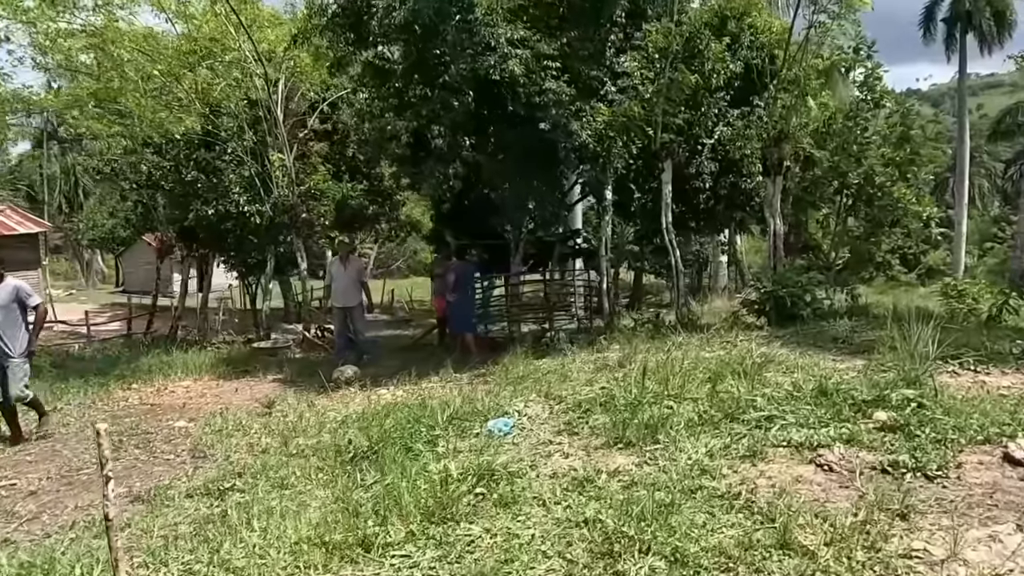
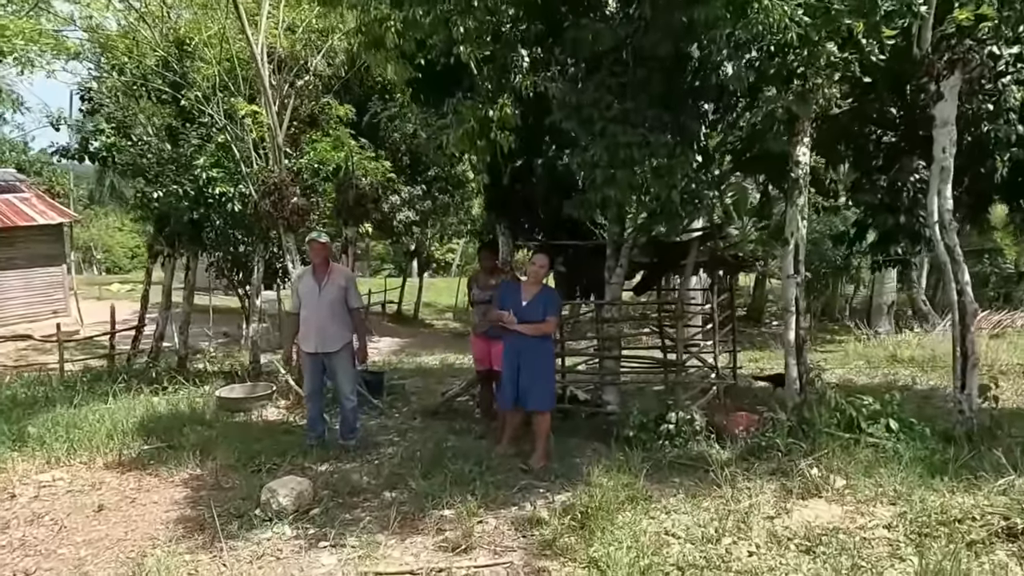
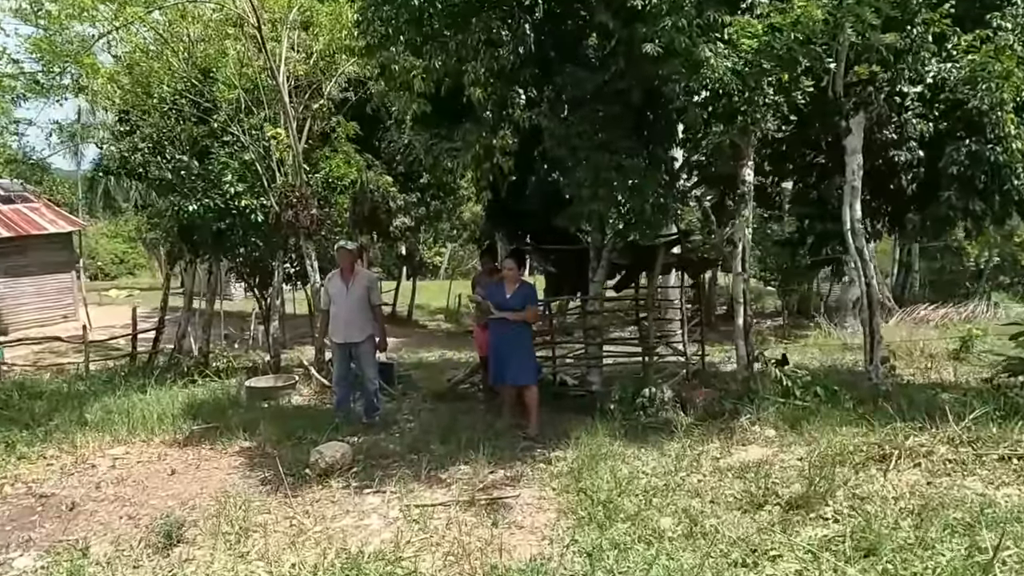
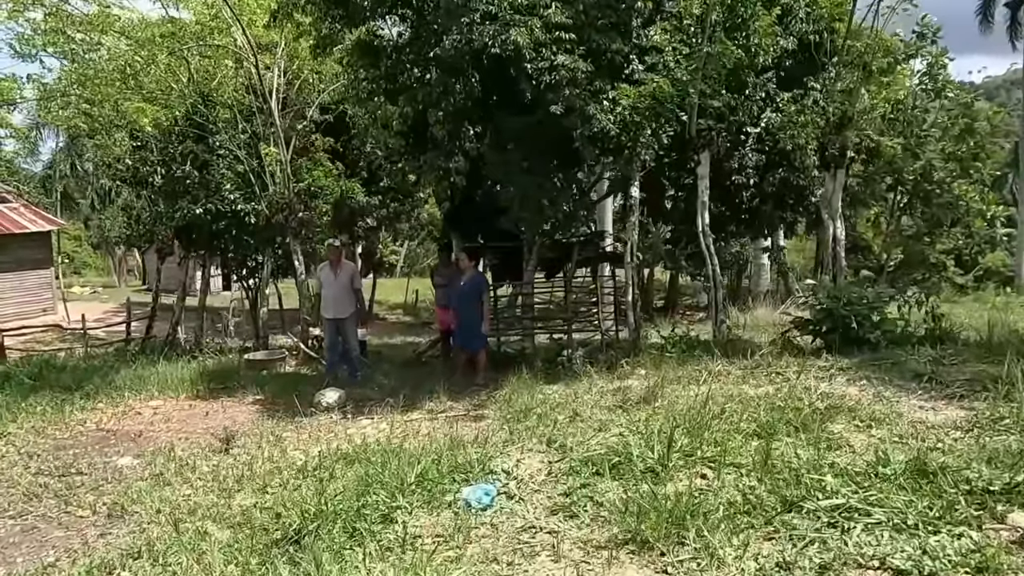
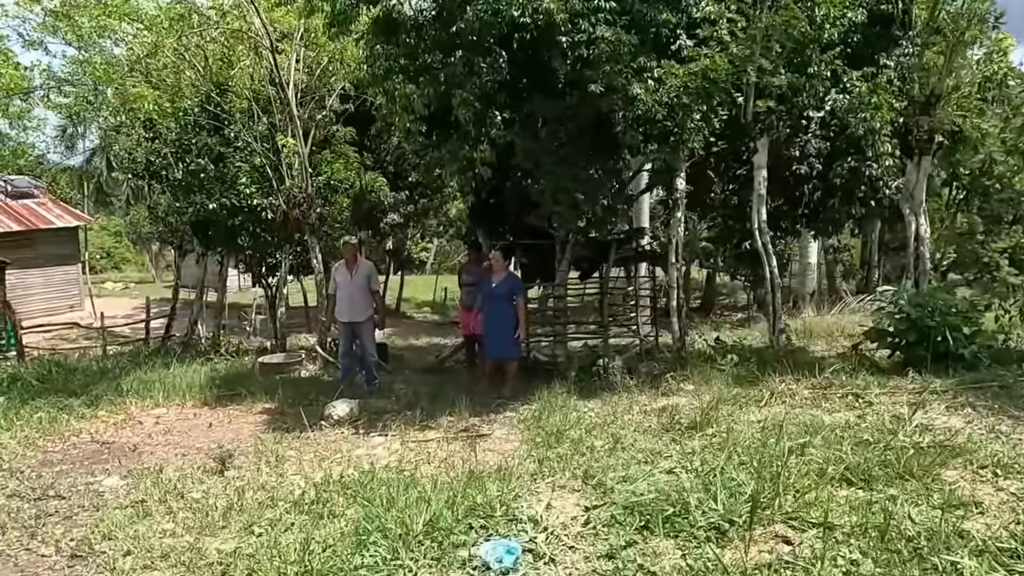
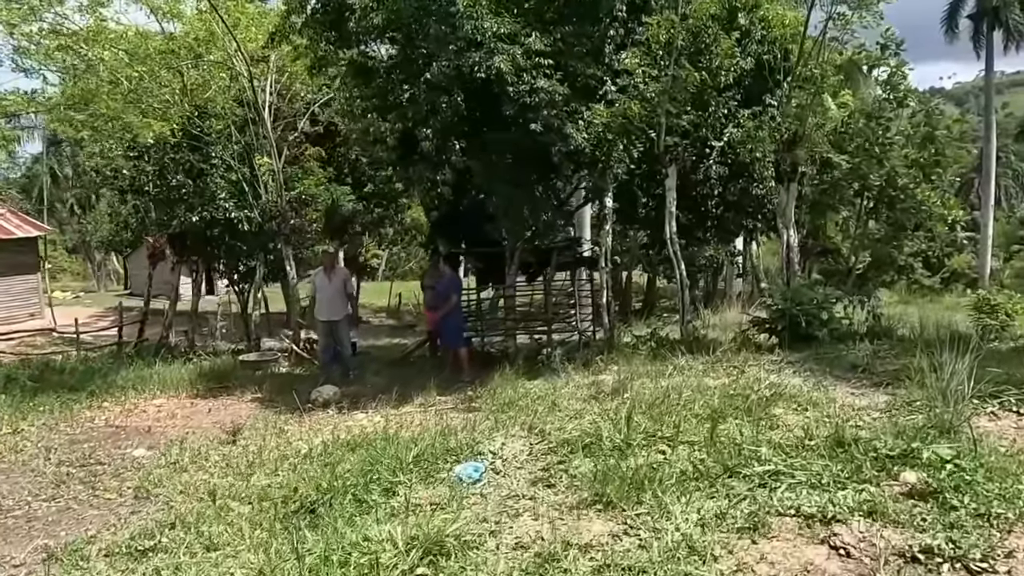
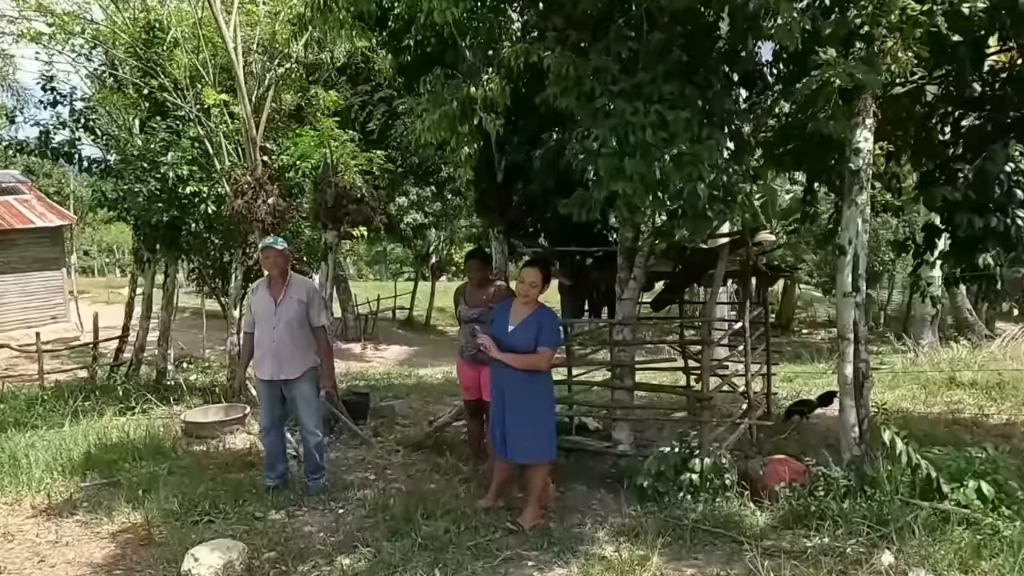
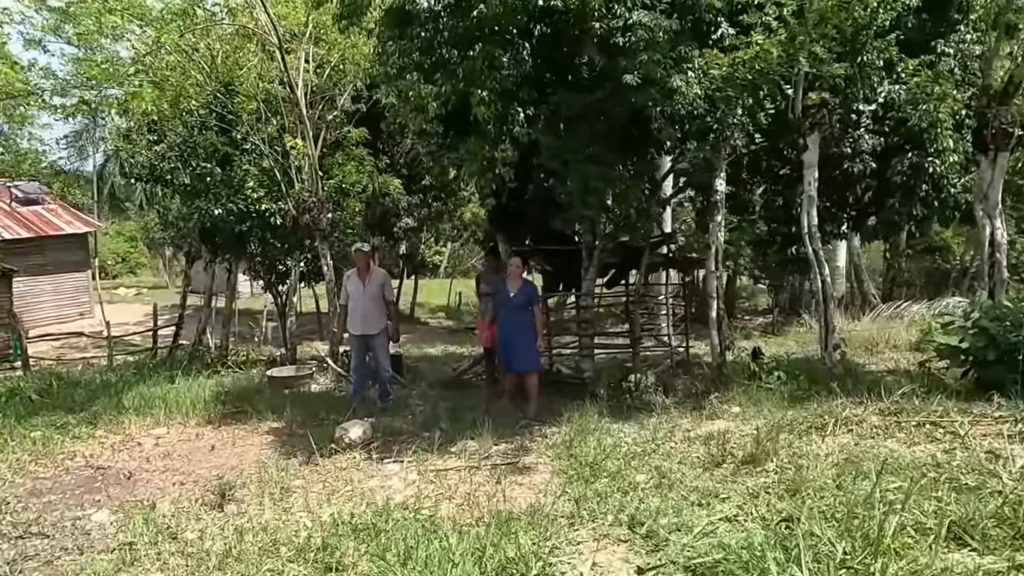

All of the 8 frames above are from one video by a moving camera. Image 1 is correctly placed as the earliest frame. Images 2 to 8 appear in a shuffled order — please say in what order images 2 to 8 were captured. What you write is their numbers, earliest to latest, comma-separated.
6, 4, 5, 8, 3, 2, 7
